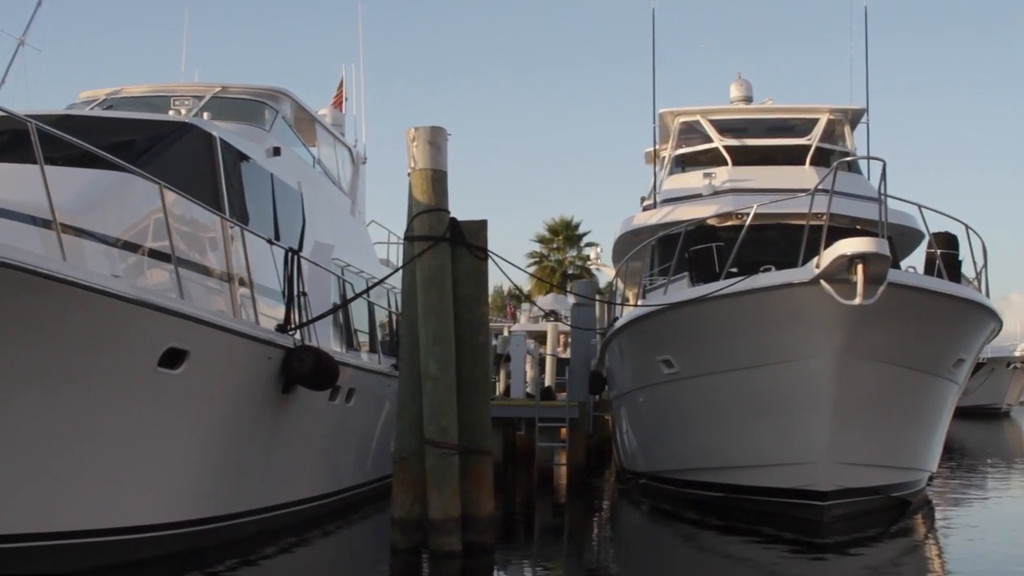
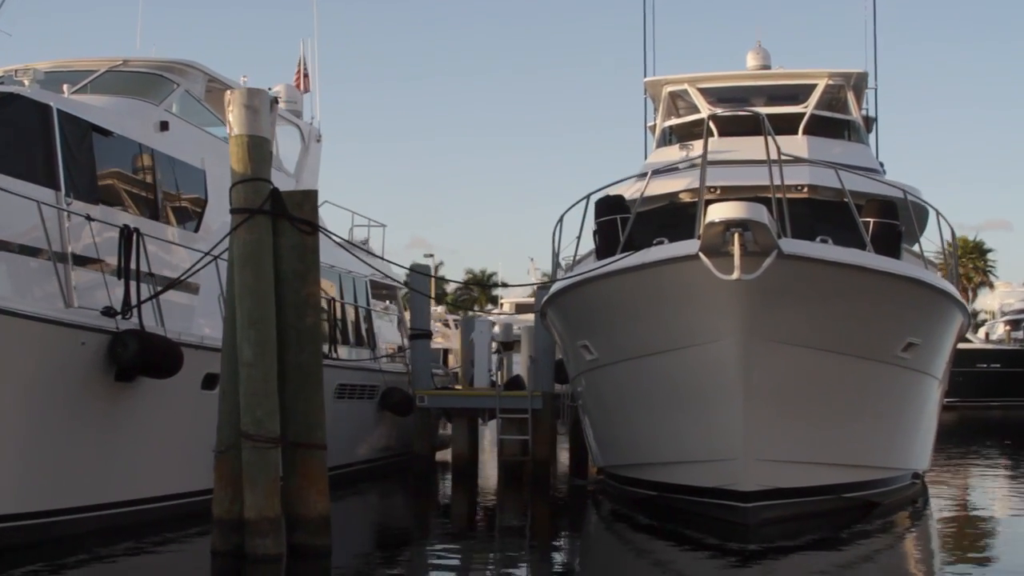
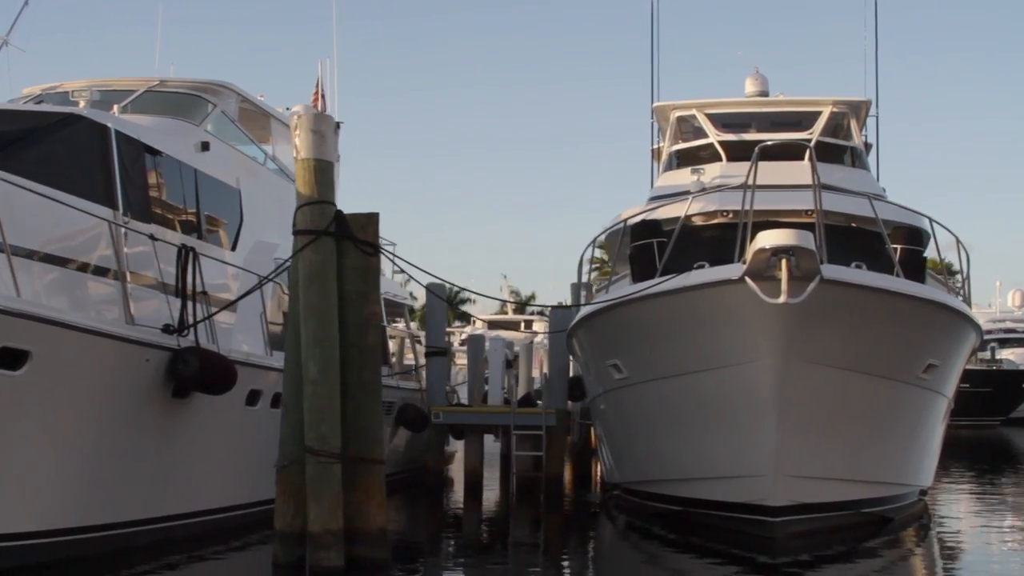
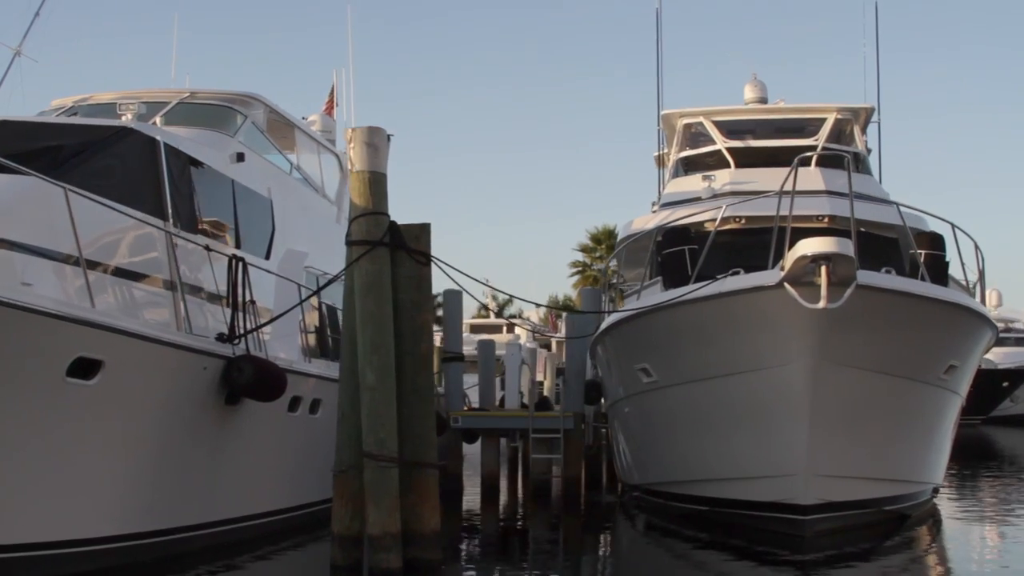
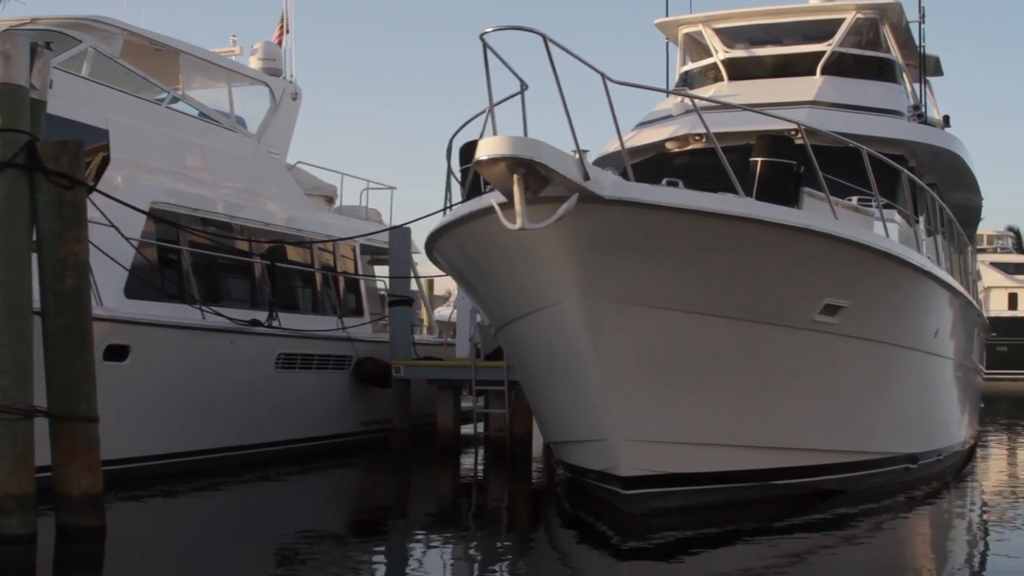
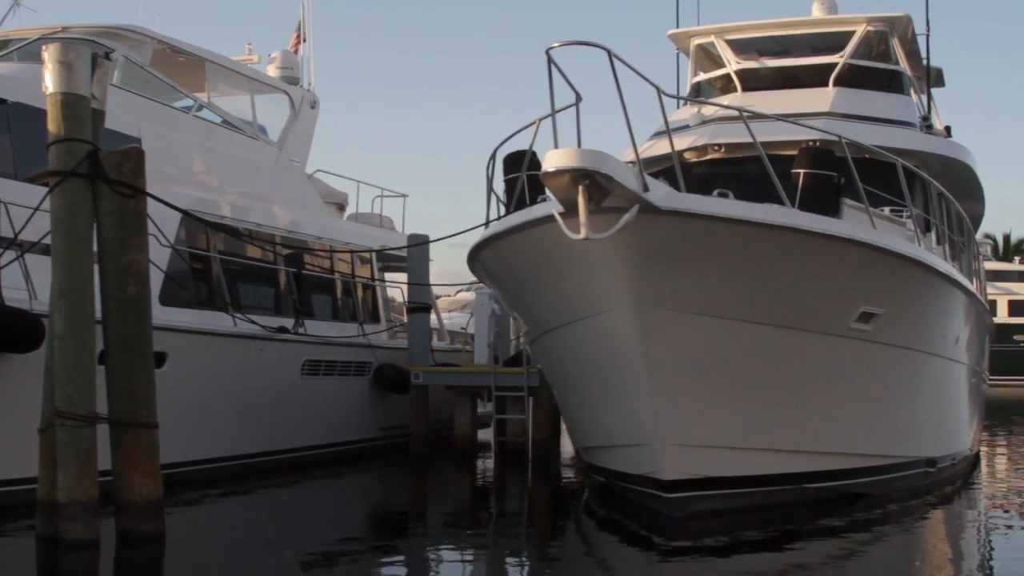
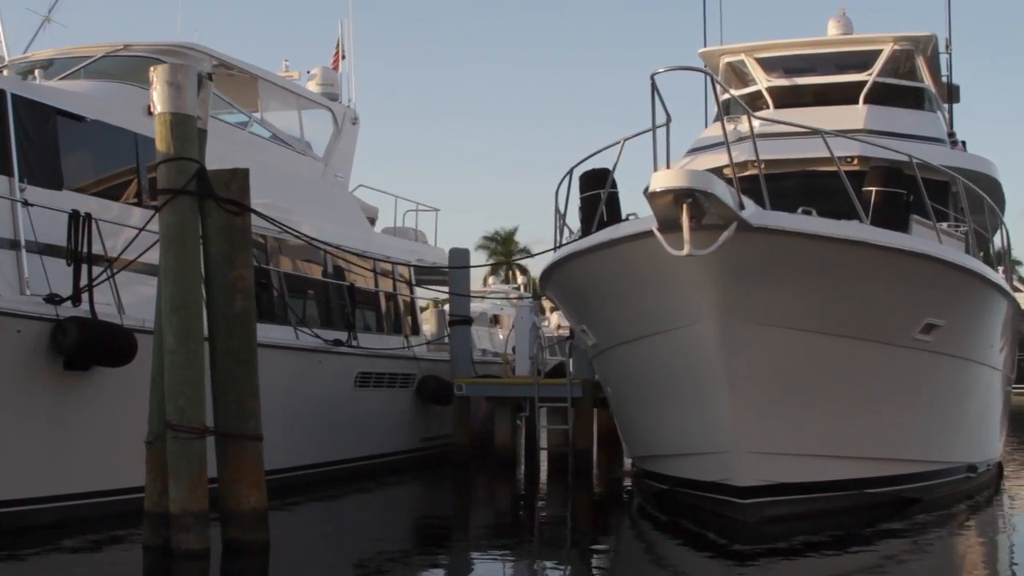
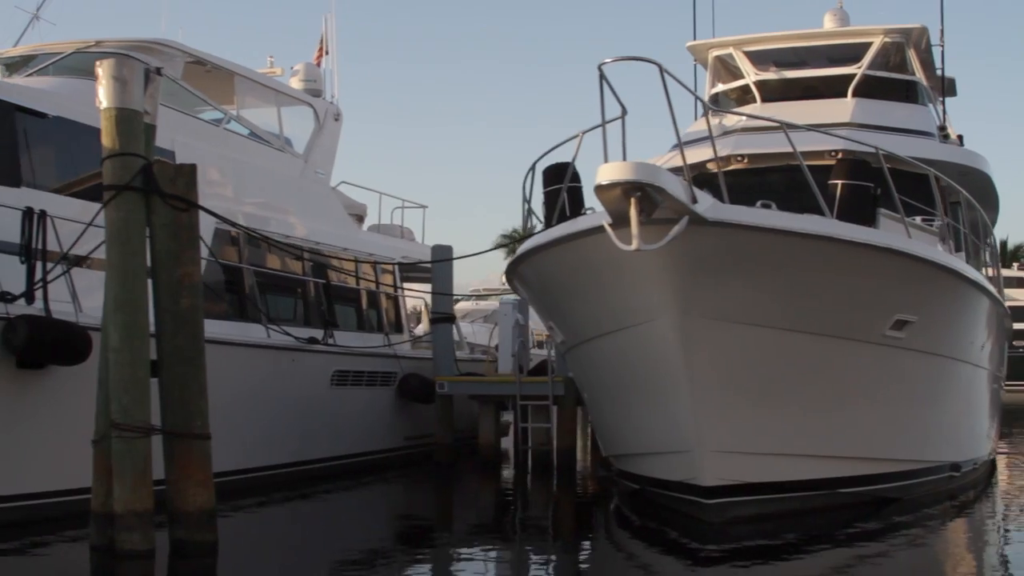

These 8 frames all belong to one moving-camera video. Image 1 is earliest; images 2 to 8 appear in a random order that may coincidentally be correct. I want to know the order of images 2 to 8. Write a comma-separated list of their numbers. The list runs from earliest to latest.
4, 3, 2, 7, 8, 6, 5
